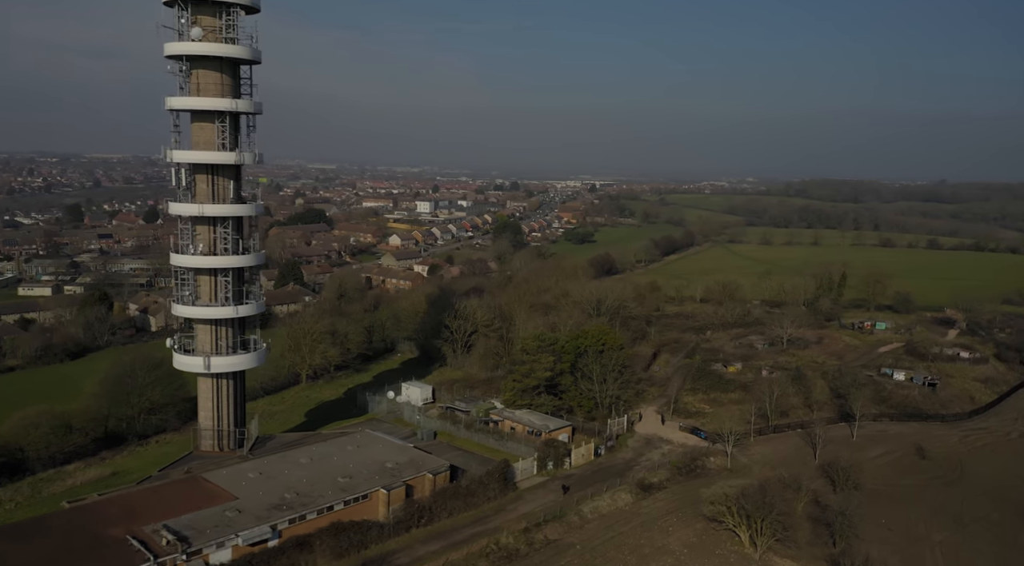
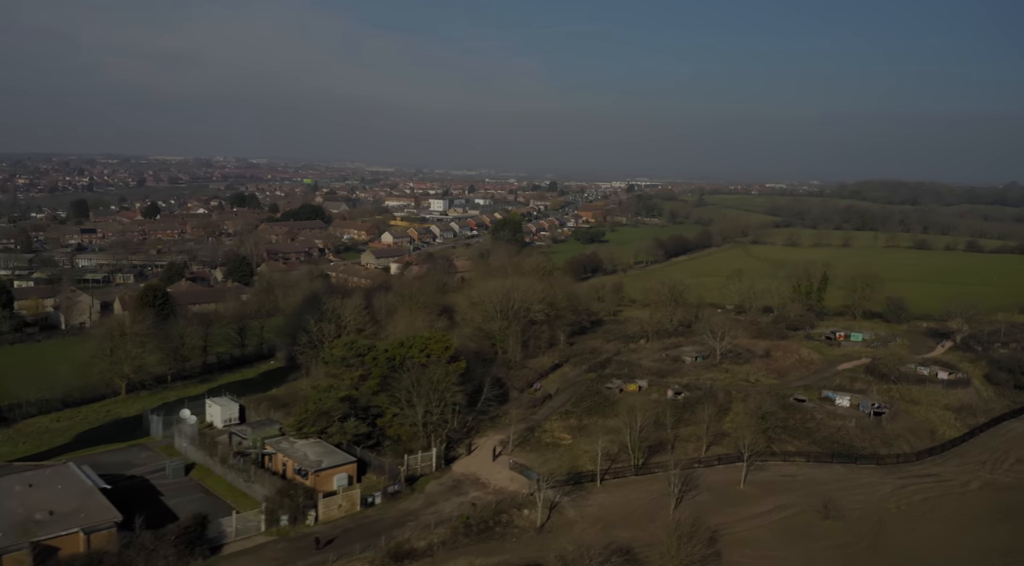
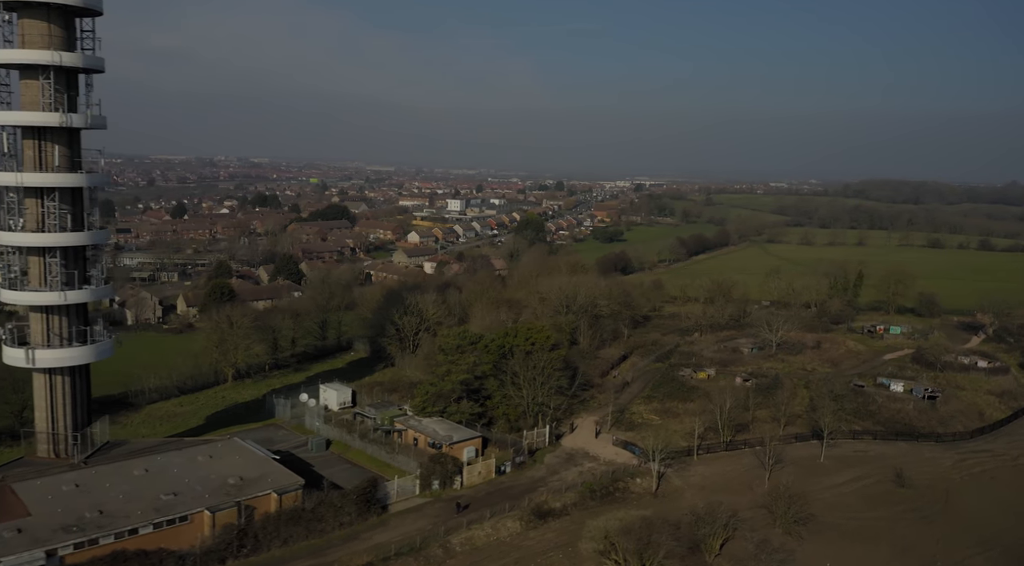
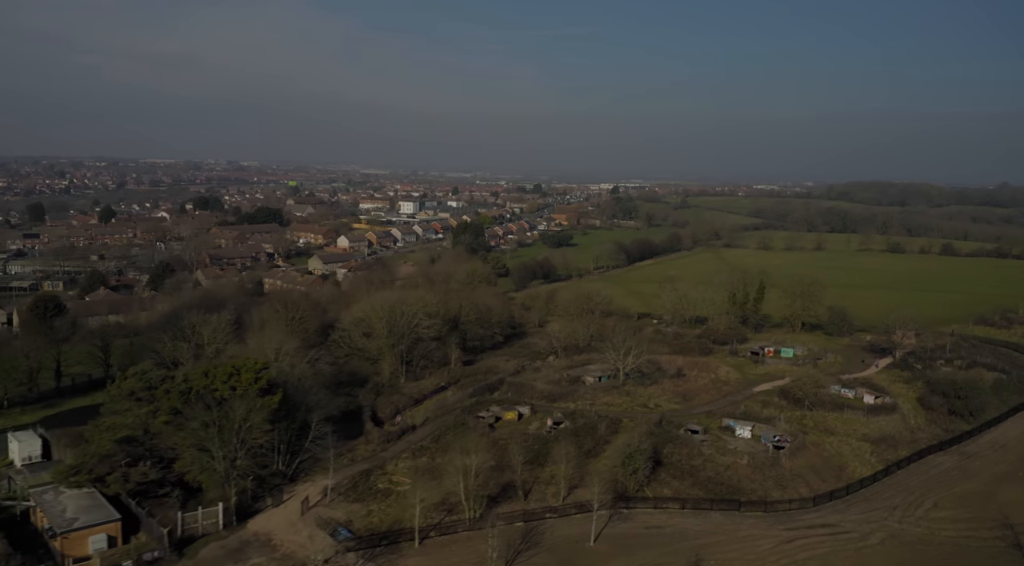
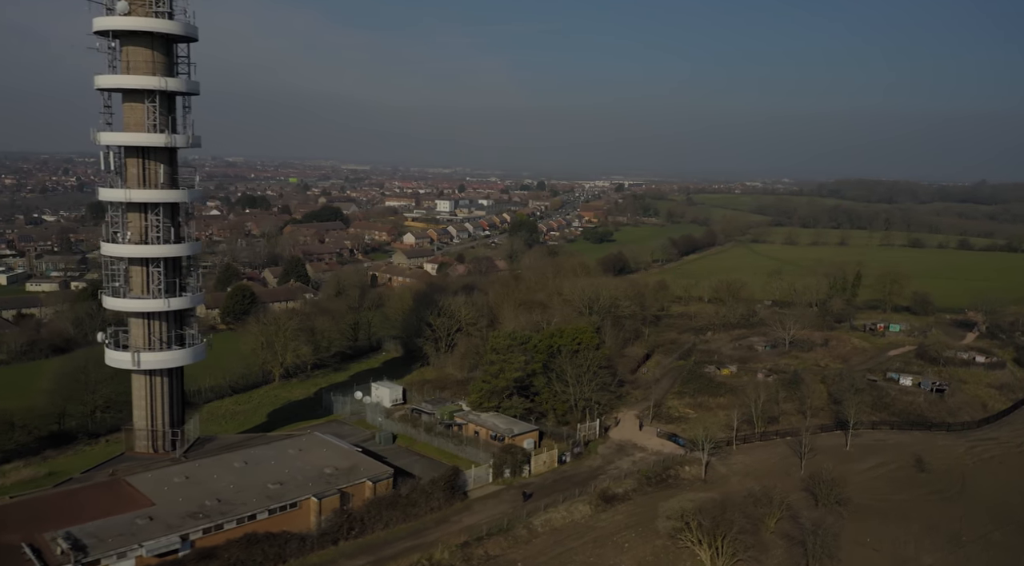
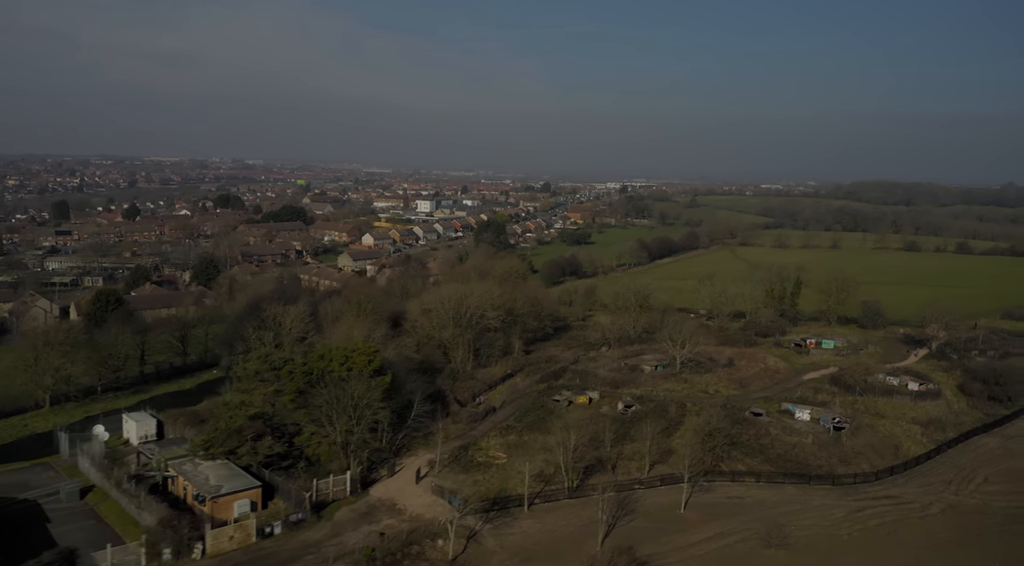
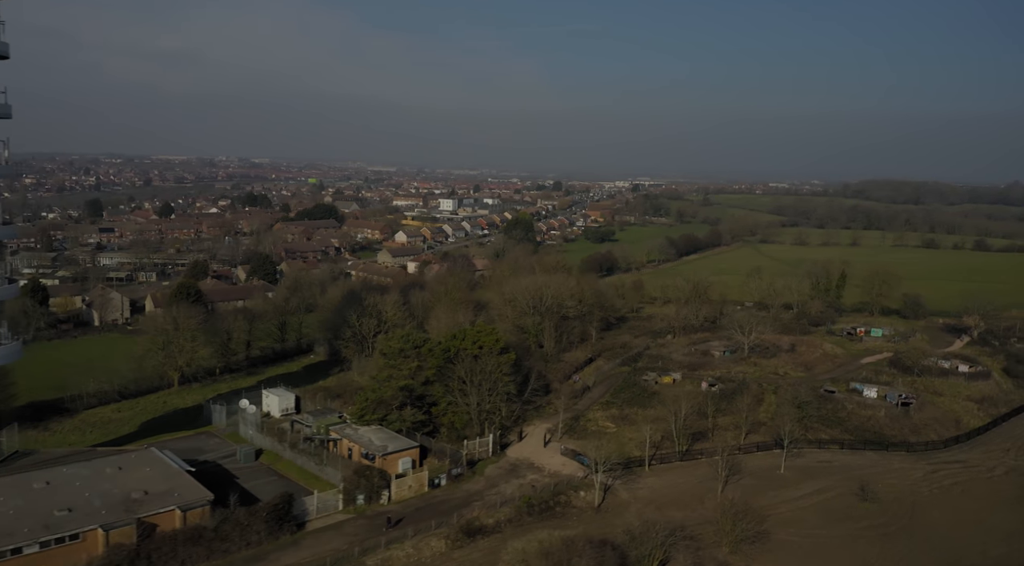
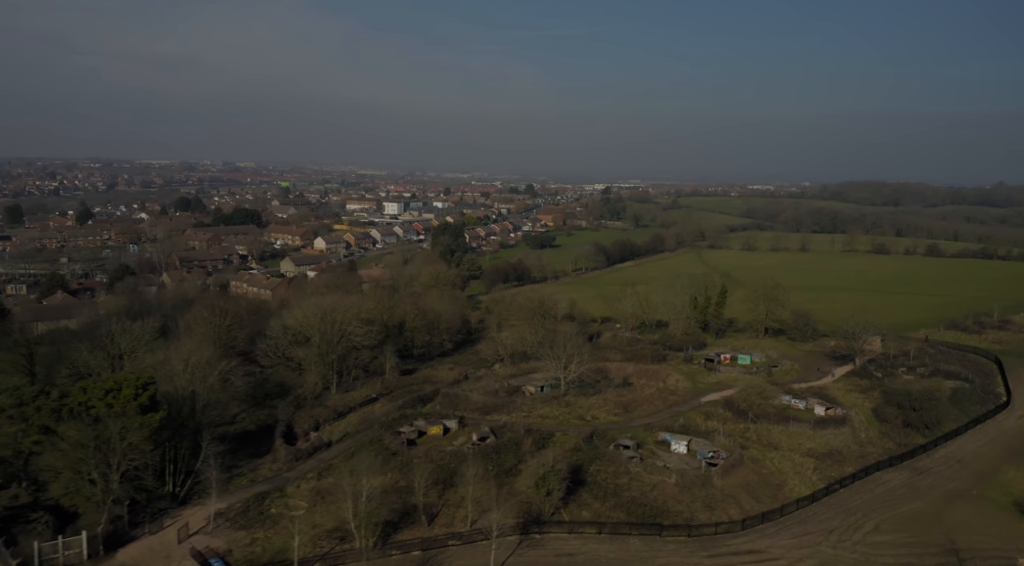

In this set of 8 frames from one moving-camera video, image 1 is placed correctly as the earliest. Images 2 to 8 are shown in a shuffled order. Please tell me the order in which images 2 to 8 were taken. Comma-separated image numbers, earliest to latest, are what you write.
5, 3, 7, 2, 6, 4, 8
